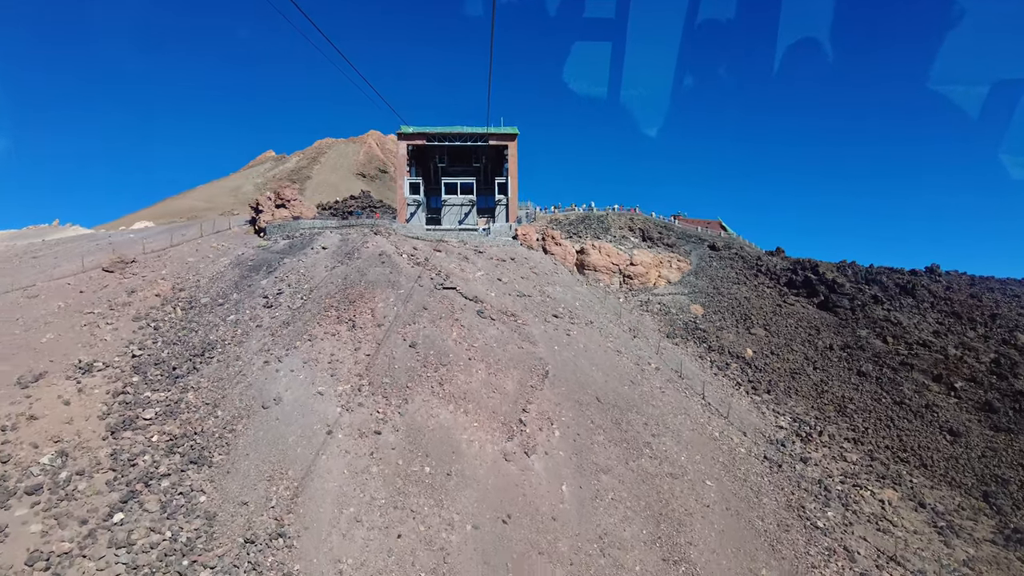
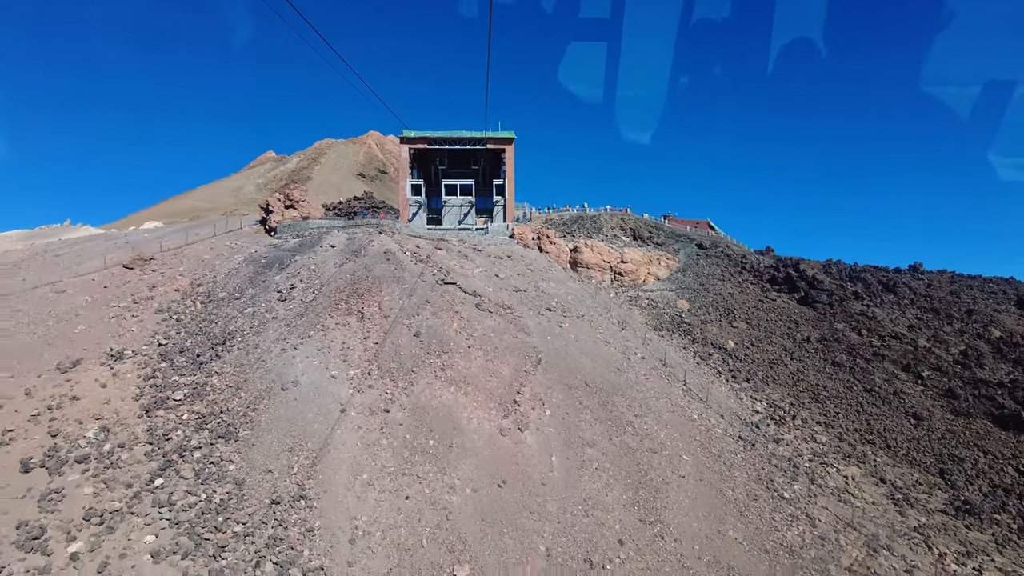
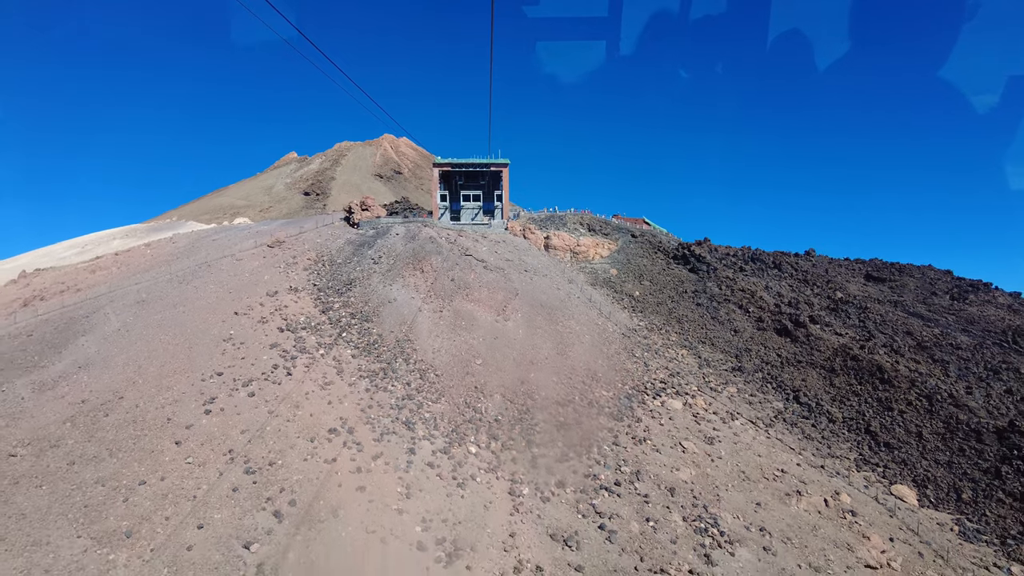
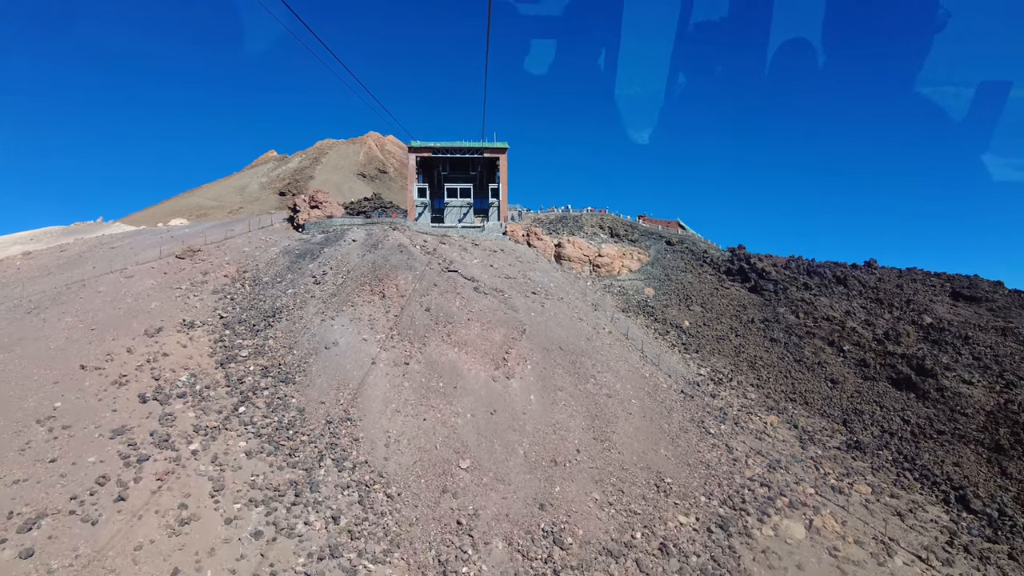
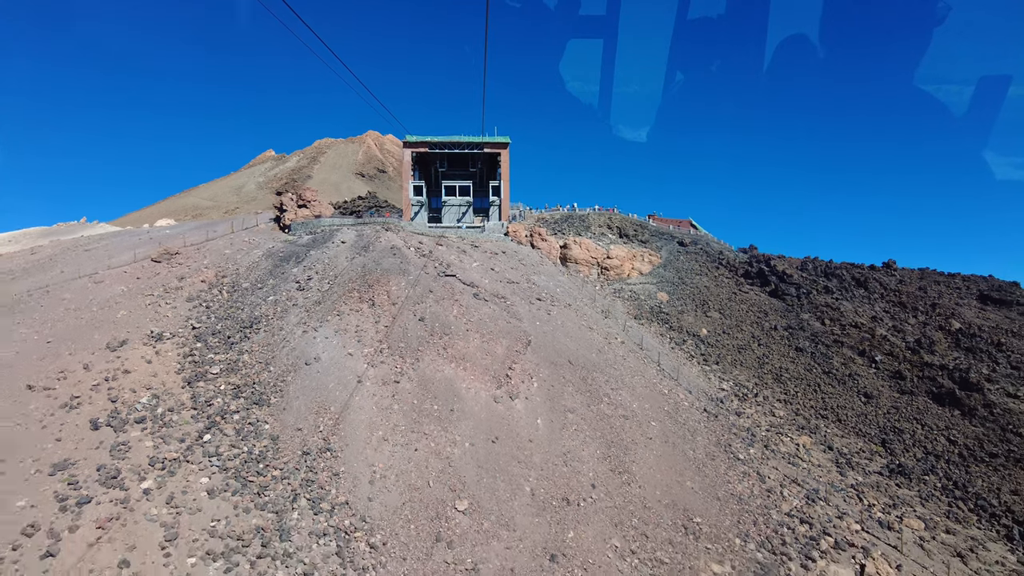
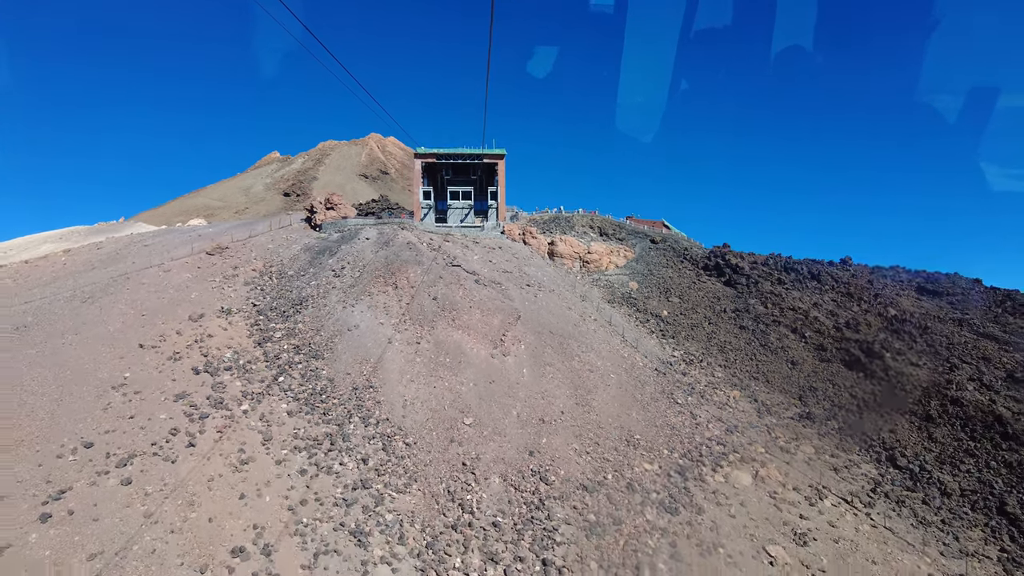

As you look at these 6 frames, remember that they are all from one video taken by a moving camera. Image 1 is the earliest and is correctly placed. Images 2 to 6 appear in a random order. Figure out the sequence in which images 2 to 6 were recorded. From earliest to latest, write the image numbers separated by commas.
2, 5, 4, 6, 3
